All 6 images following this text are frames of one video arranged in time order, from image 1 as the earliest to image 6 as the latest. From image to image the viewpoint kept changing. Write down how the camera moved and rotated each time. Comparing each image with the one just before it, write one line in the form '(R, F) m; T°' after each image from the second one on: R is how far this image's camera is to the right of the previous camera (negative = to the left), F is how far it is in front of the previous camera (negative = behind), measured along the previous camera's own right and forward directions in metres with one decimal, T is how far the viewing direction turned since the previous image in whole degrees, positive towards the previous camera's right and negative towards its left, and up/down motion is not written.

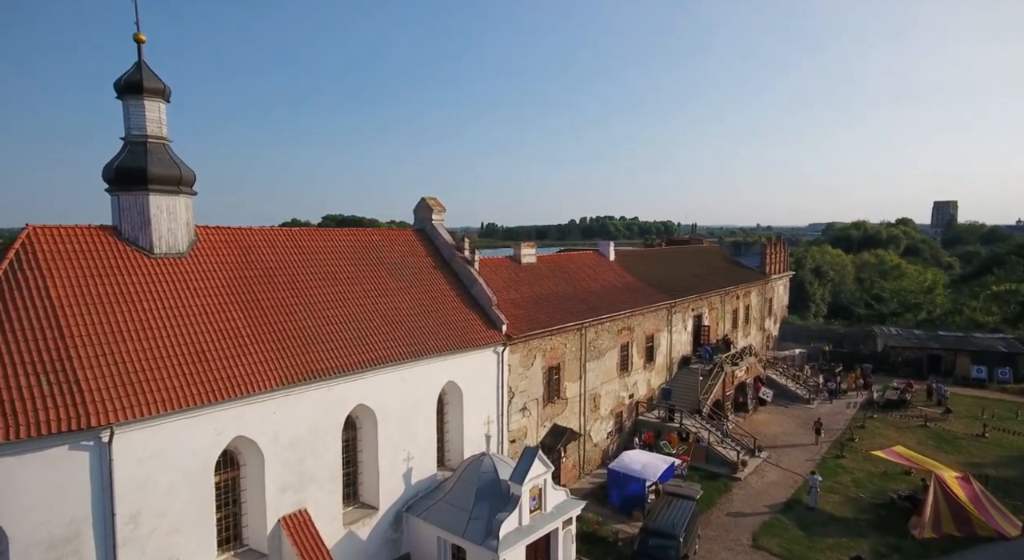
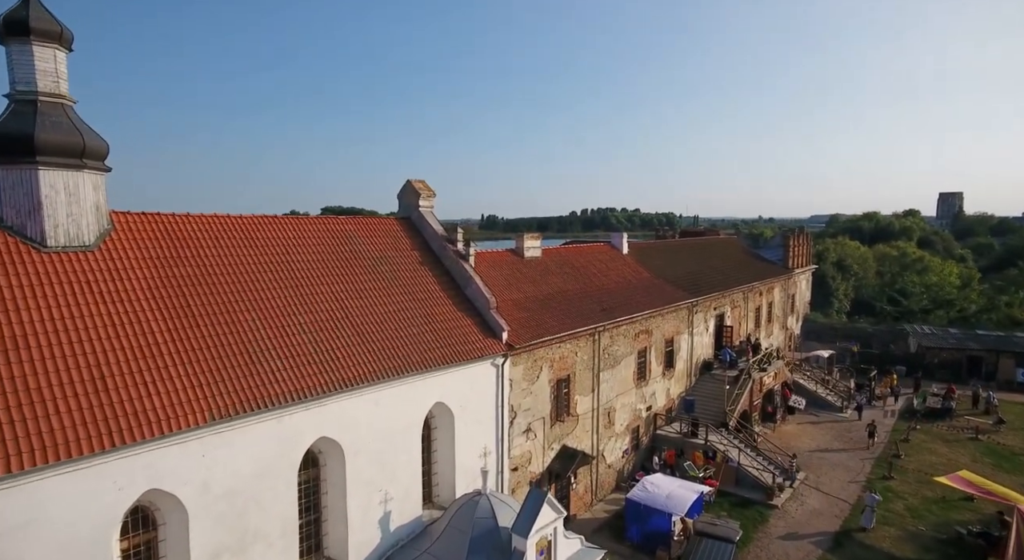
(0.0, +3.2) m; 0°
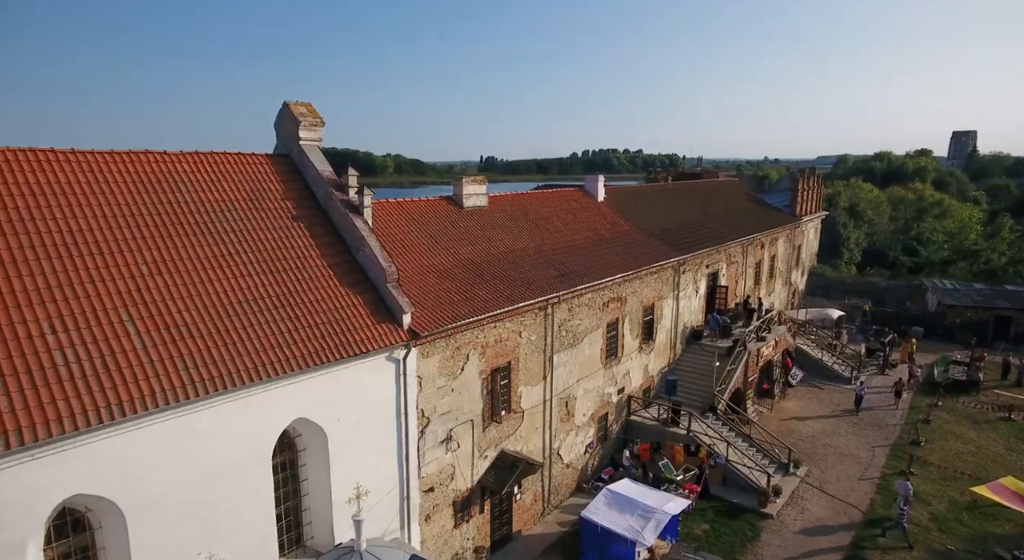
(+1.9, +4.5) m; 0°
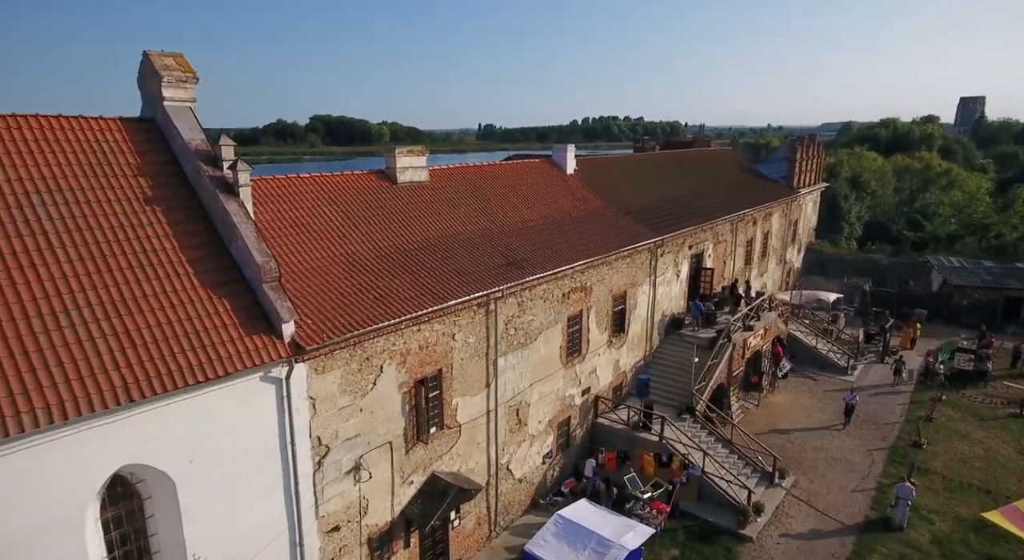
(+1.4, +2.4) m; 0°
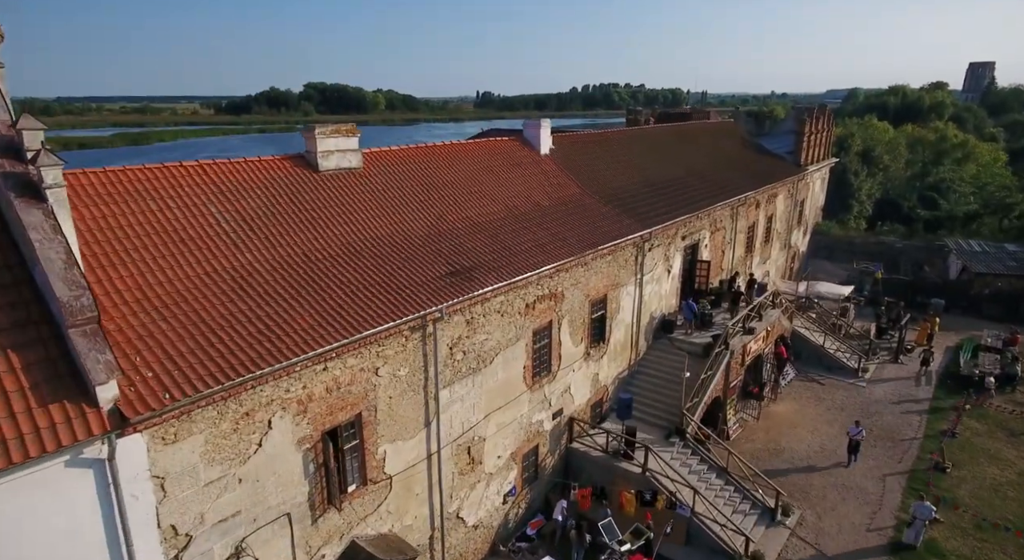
(+1.0, +2.7) m; 0°
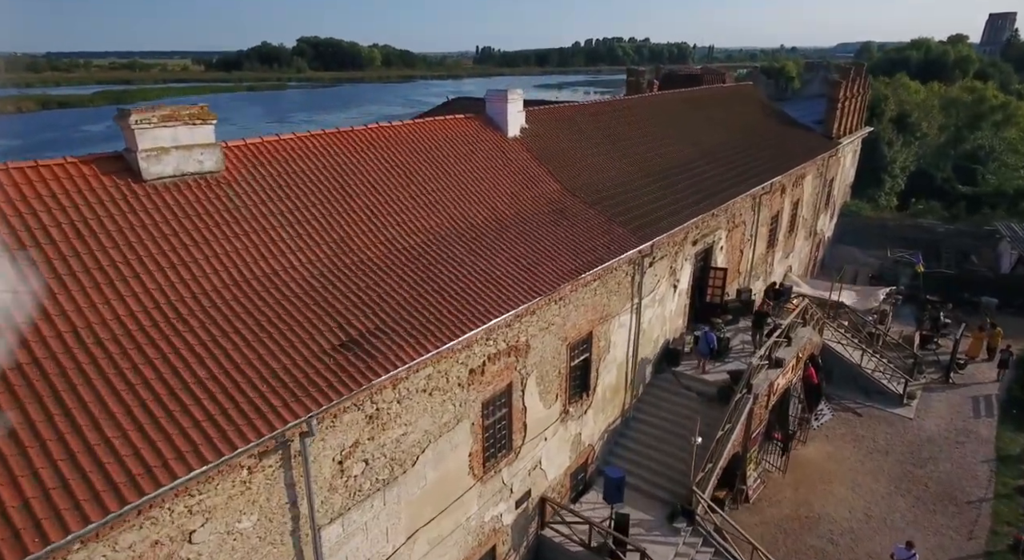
(+0.9, +4.1) m; 0°
